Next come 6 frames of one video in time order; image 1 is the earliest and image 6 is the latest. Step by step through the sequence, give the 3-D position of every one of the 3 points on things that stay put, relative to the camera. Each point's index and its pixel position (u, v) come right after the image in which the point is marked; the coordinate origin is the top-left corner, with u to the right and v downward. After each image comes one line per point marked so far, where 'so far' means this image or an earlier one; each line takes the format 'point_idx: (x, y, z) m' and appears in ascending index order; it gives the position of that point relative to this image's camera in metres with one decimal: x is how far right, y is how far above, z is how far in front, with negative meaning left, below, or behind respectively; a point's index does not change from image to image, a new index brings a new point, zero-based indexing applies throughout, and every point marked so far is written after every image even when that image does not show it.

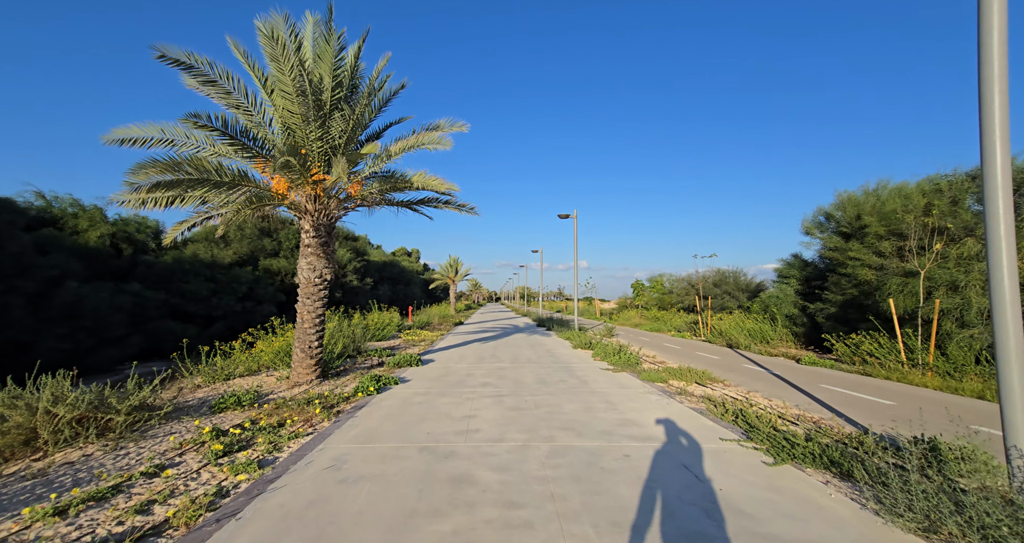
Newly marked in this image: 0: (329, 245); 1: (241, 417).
0: (-3.9, +0.6, +7.7) m
1: (-3.9, -2.1, +5.2) m
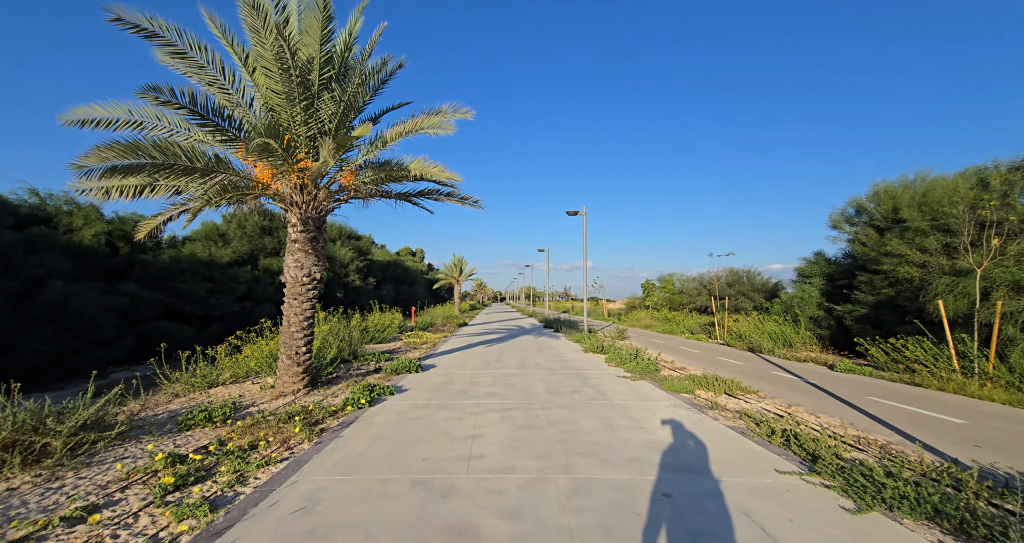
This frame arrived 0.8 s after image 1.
0: (-3.8, +0.6, +7.0) m
1: (-3.8, -2.1, +4.5) m
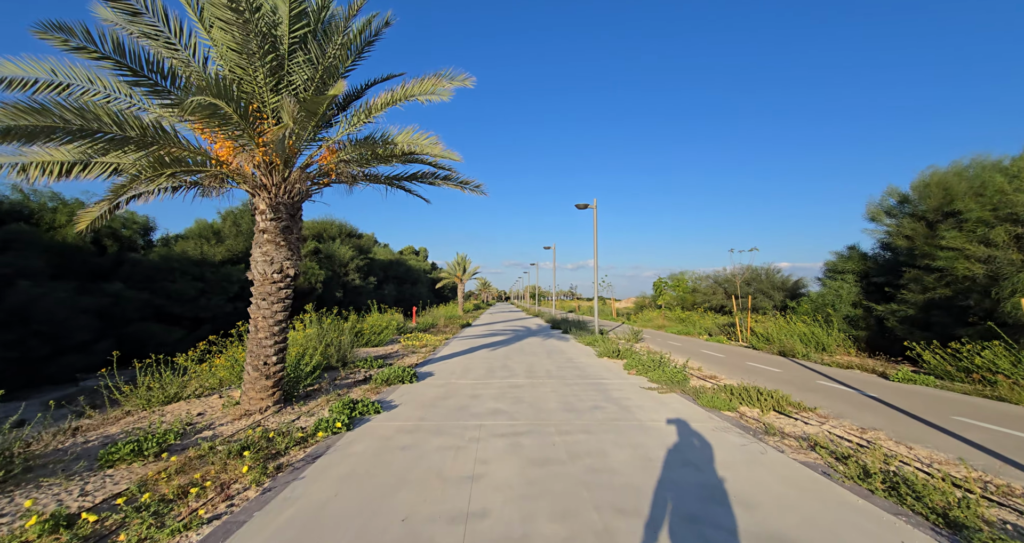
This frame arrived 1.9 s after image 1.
0: (-3.6, +0.7, +5.9) m
1: (-3.7, -2.0, +3.4) m
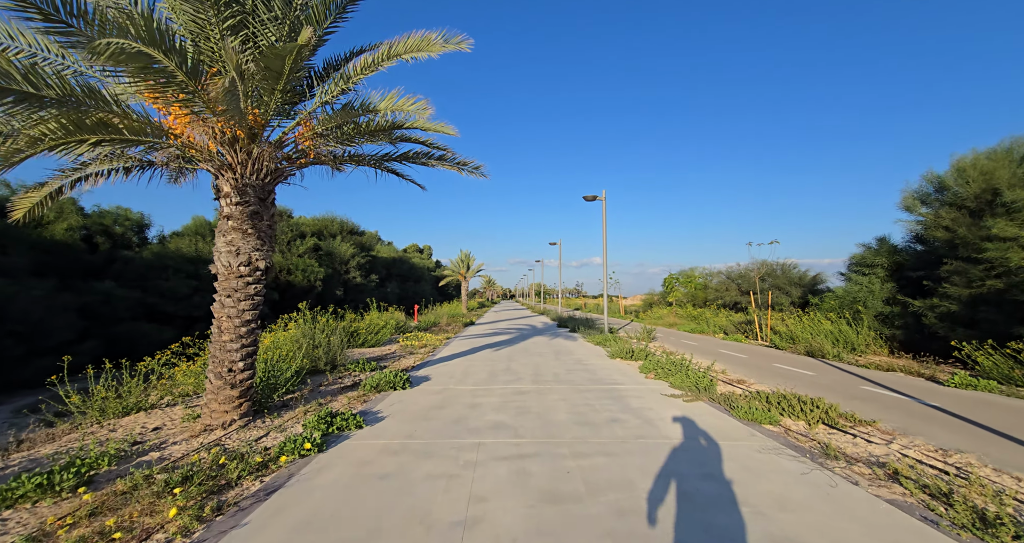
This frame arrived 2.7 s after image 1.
0: (-3.6, +0.8, +5.2) m
1: (-3.6, -1.9, +2.7) m
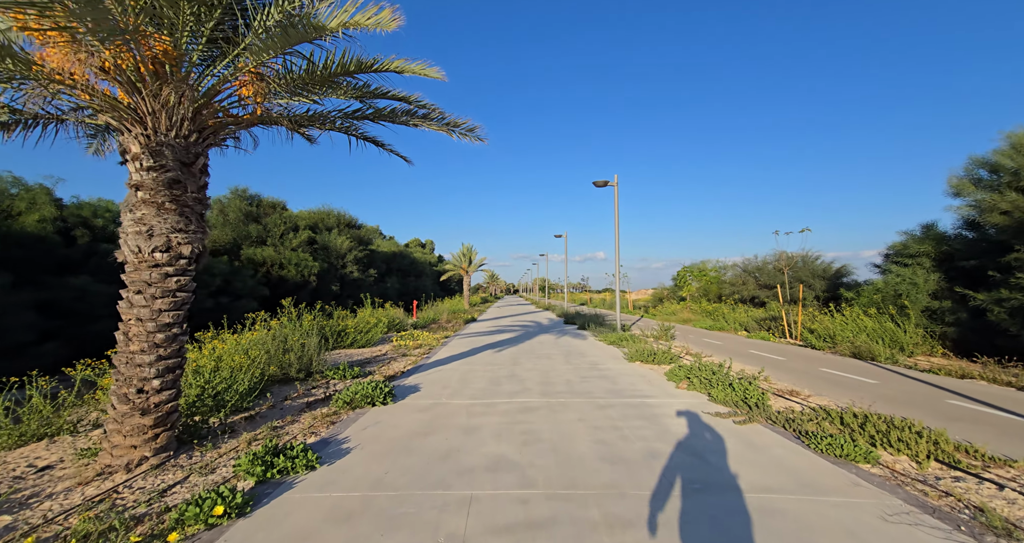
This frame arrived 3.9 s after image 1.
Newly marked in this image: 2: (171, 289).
0: (-3.5, +0.9, +3.9) m
1: (-3.6, -1.8, +1.5) m
2: (-3.6, -0.2, +3.8) m
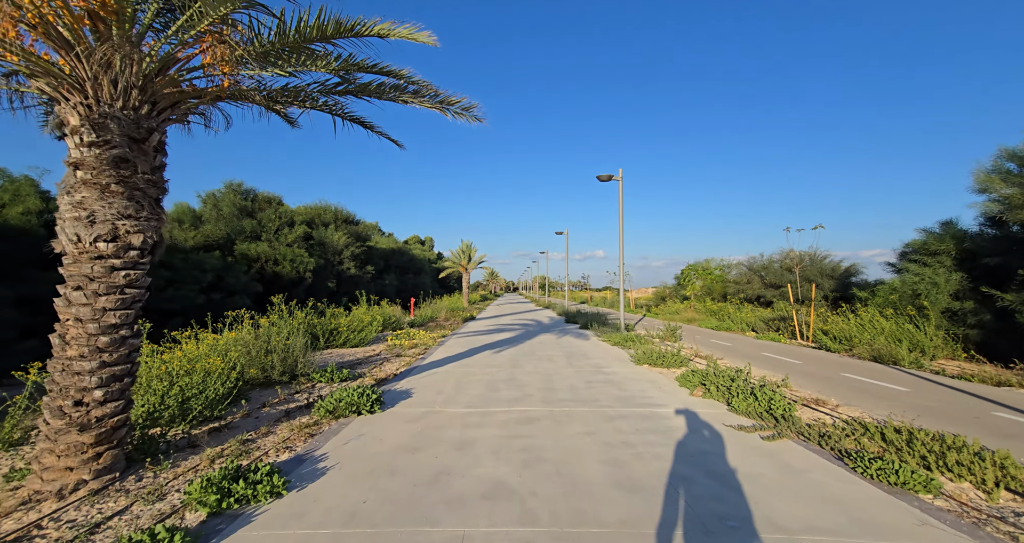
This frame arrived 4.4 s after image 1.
0: (-3.5, +1.0, +3.4) m
1: (-3.6, -1.8, +1.0) m
2: (-3.6, -0.1, +3.3) m
